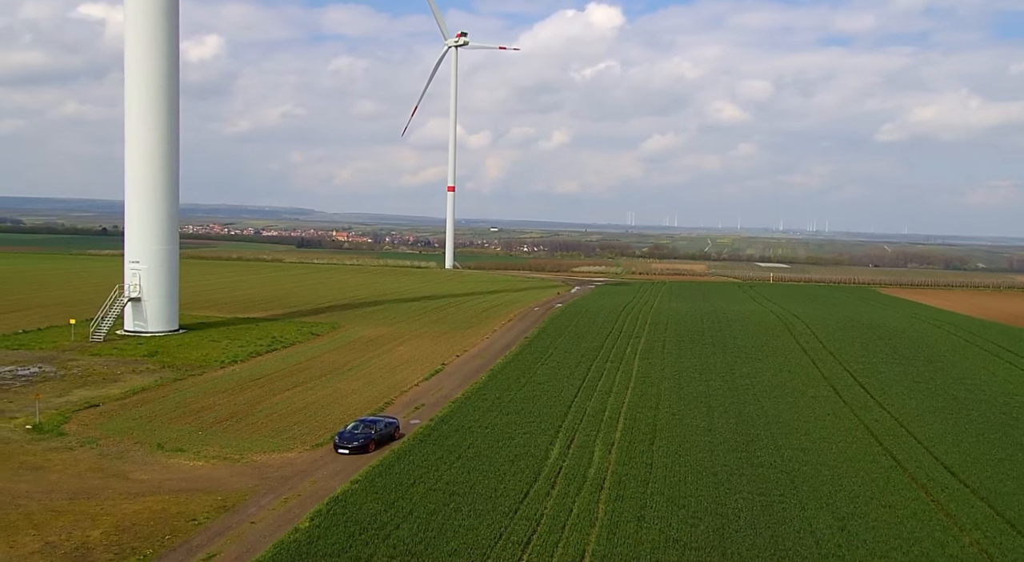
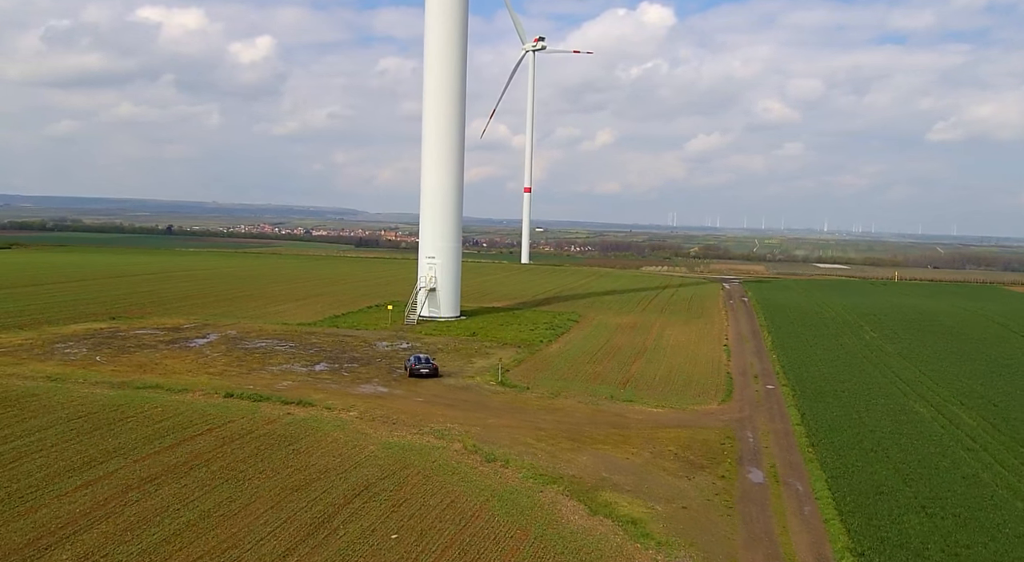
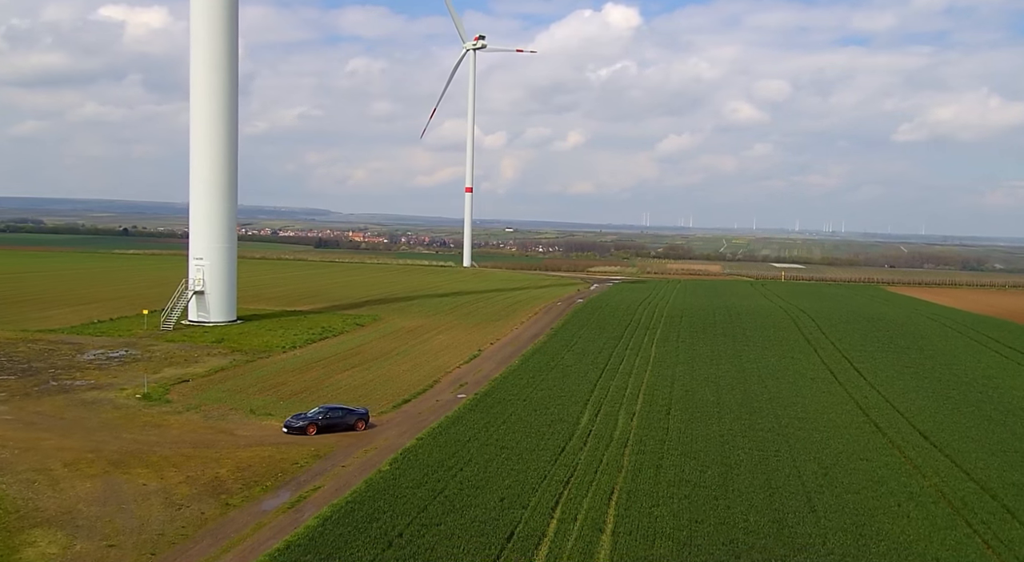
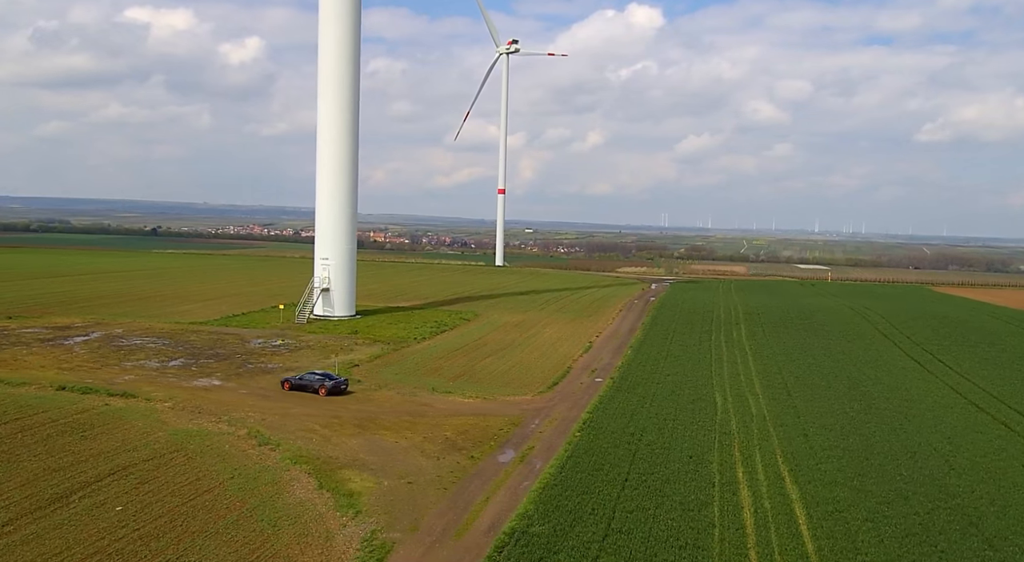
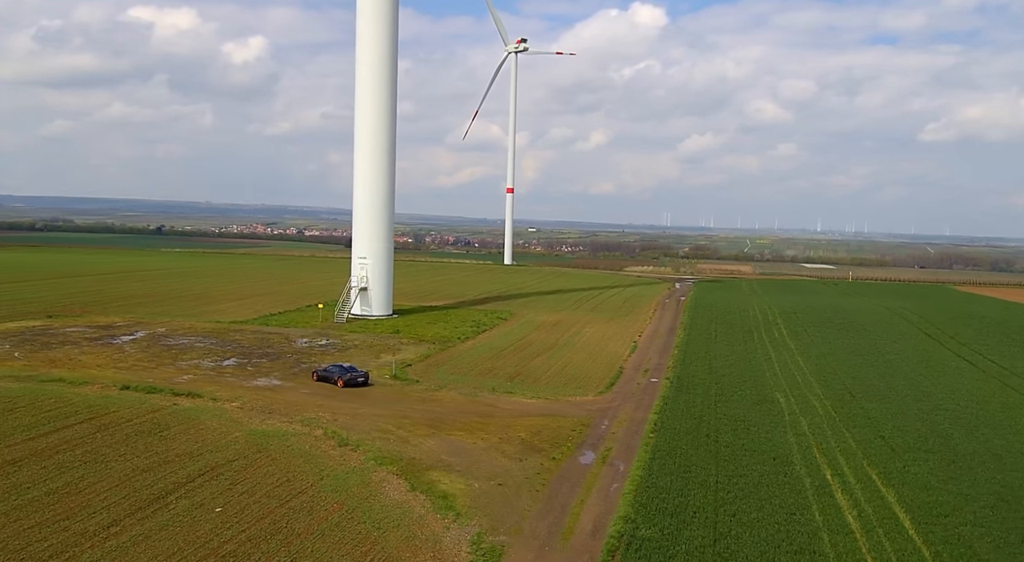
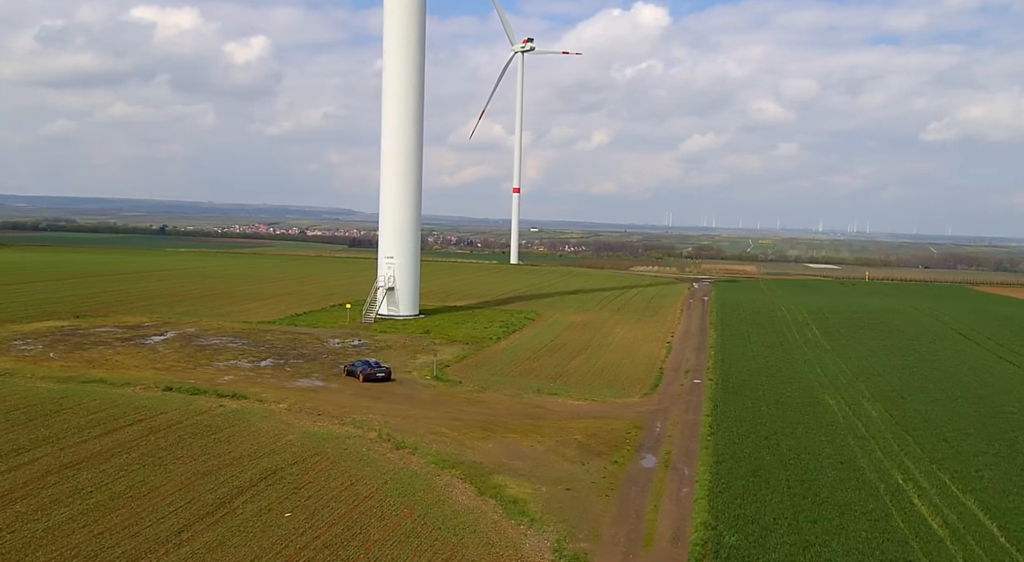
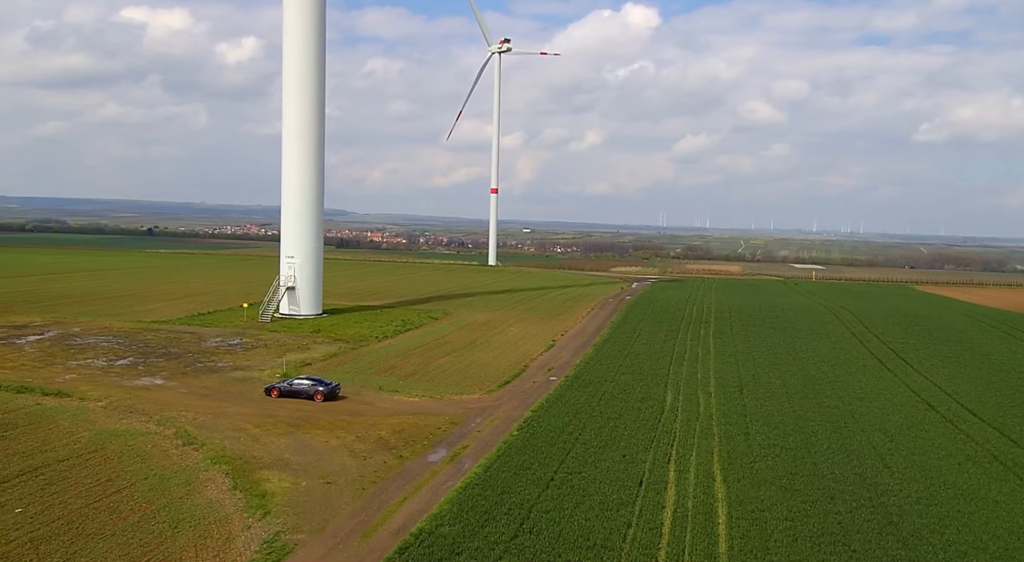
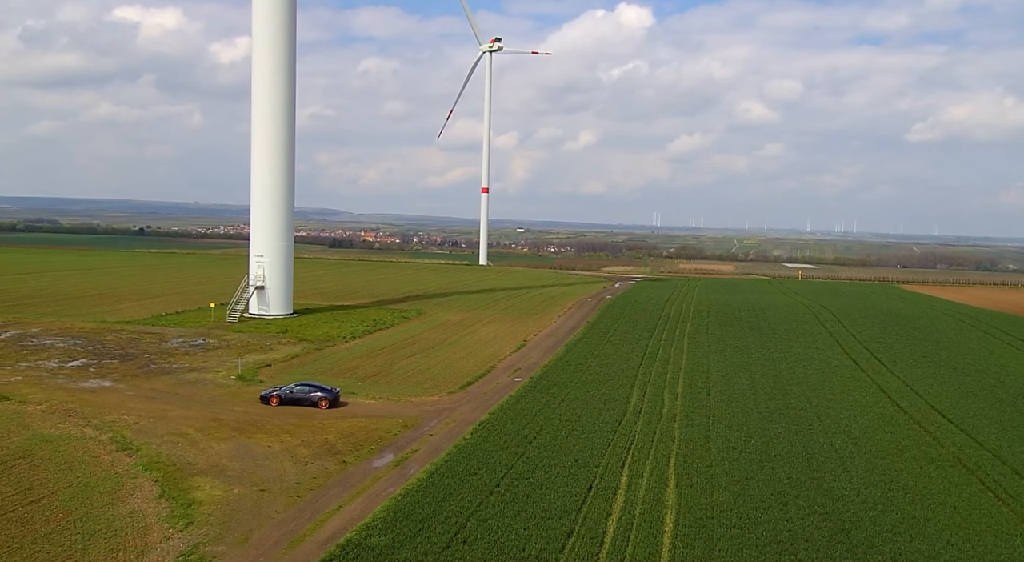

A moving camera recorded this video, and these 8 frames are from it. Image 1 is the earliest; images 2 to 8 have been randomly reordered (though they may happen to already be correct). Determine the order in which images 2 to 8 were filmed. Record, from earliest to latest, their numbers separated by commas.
3, 8, 7, 4, 5, 6, 2
